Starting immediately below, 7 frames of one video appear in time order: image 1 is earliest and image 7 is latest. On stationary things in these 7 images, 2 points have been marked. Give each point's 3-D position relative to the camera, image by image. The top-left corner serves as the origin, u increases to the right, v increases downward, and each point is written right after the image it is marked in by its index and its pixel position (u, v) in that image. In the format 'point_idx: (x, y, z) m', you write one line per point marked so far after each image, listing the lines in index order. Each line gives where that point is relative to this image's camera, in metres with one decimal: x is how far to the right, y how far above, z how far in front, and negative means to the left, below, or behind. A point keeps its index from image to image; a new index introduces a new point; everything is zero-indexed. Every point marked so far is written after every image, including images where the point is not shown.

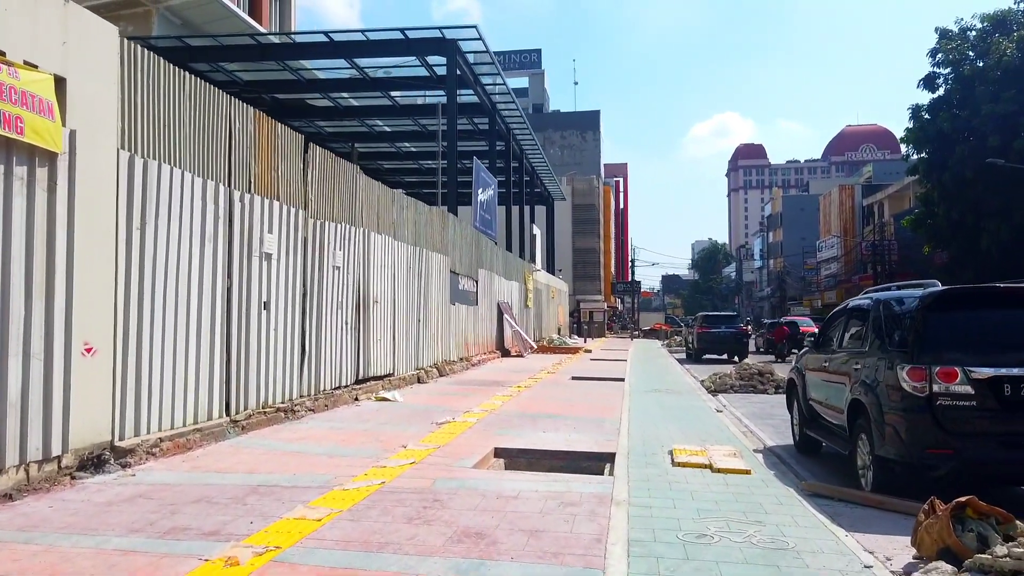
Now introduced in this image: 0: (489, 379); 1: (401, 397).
0: (-0.6, -2.1, +17.4) m
1: (-1.9, -1.9, +13.0) m
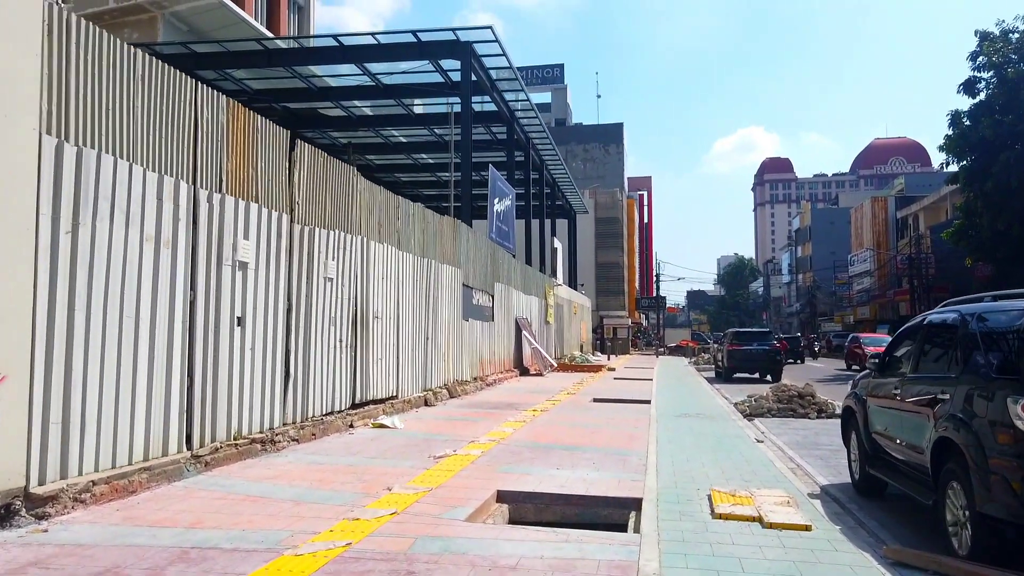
0: (-0.2, -2.4, +16.1) m
1: (-1.7, -2.1, +11.7) m
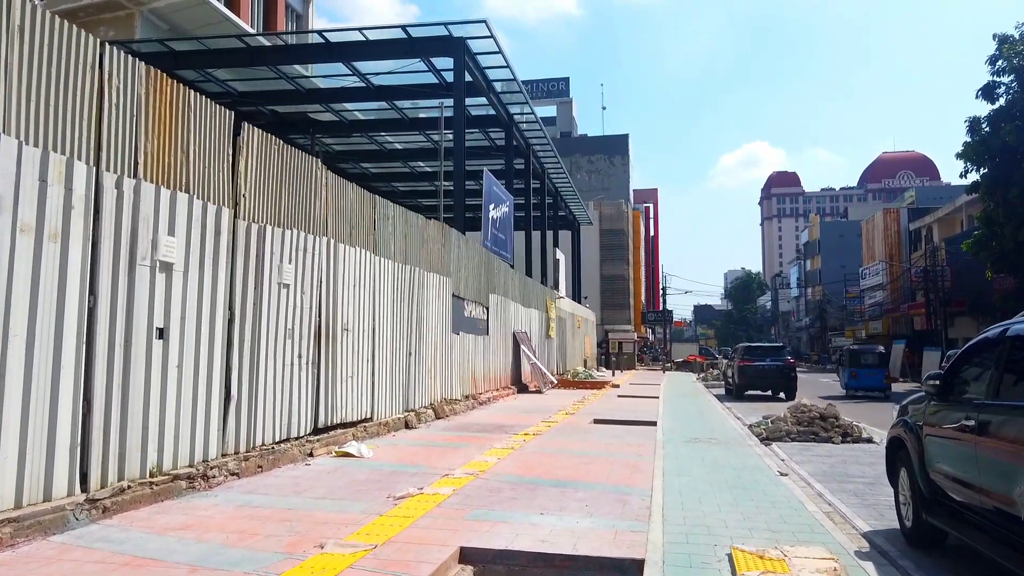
0: (-0.4, -2.6, +14.6) m
1: (-1.9, -2.2, +10.2) m
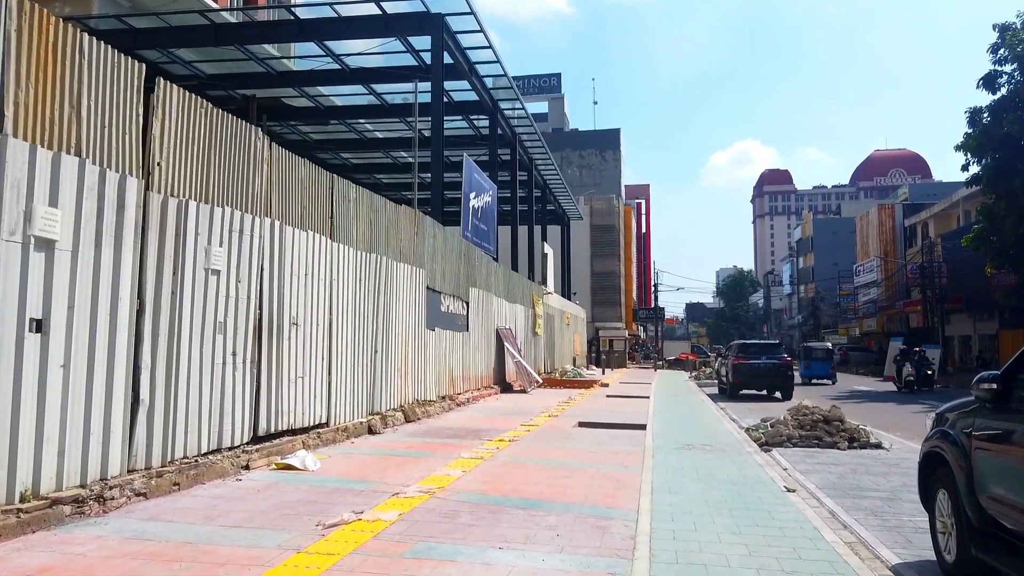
0: (-0.8, -2.5, +13.3) m
1: (-2.3, -2.1, +9.0) m
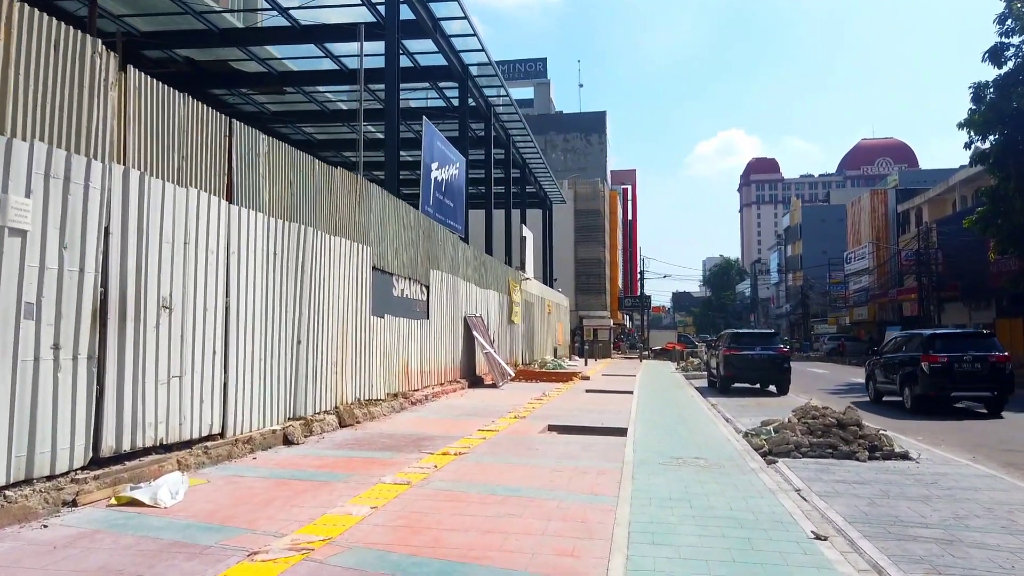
0: (-1.5, -2.1, +11.1) m
1: (-2.9, -1.8, +6.7) m
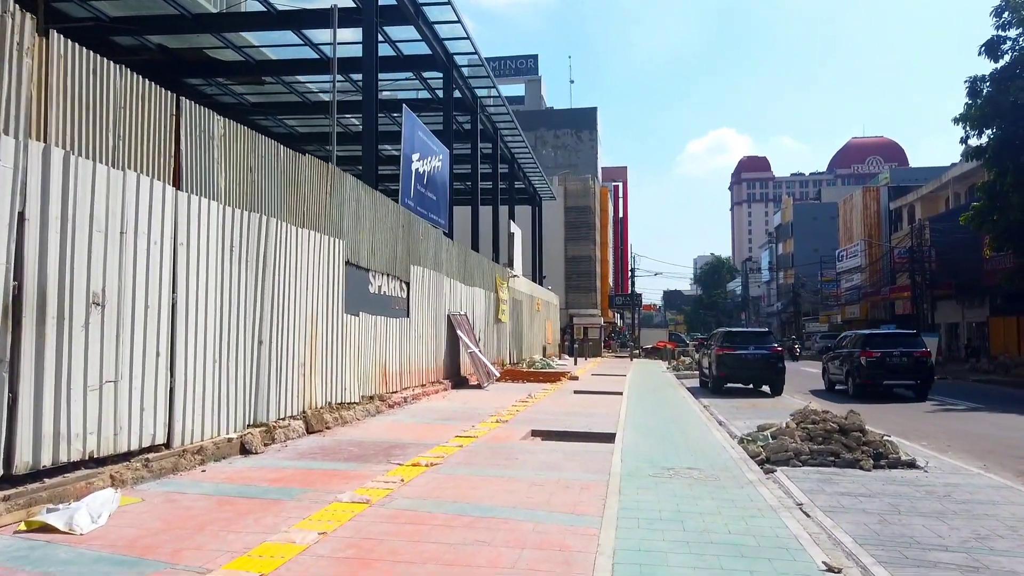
0: (-1.8, -2.1, +10.3) m
1: (-3.1, -1.8, +5.9) m
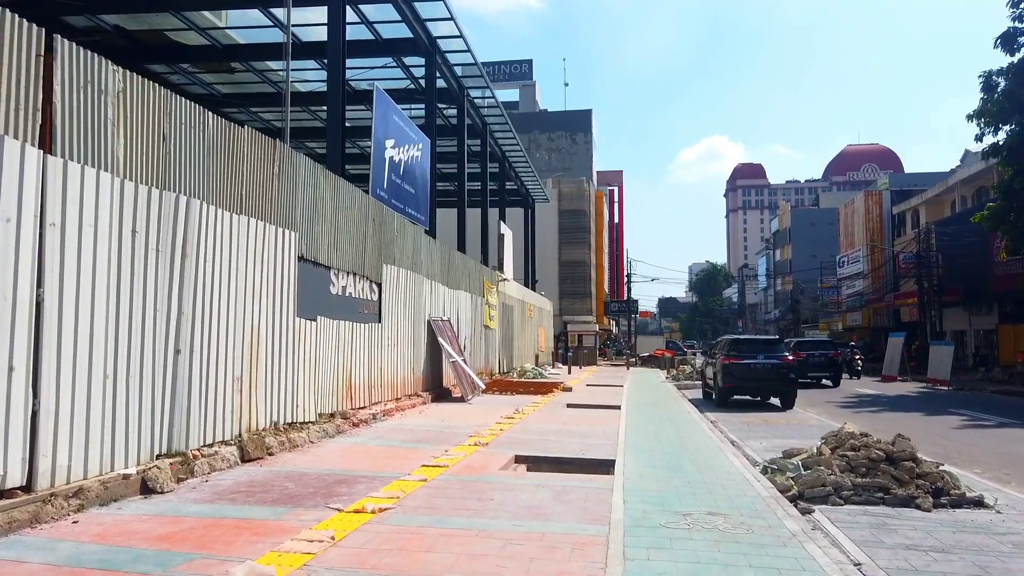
0: (-2.0, -2.0, +8.4) m
1: (-3.4, -1.7, +4.0) m
